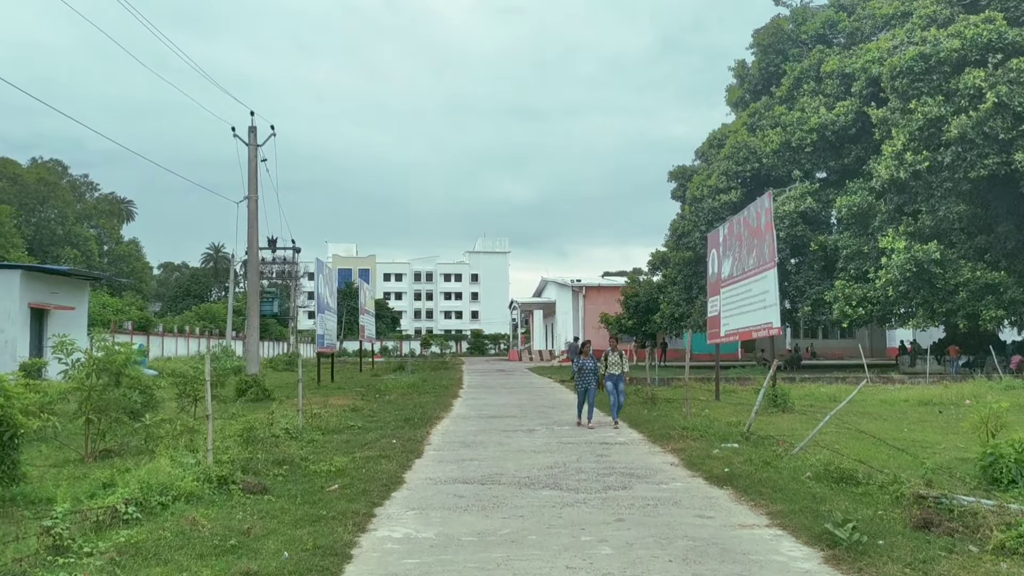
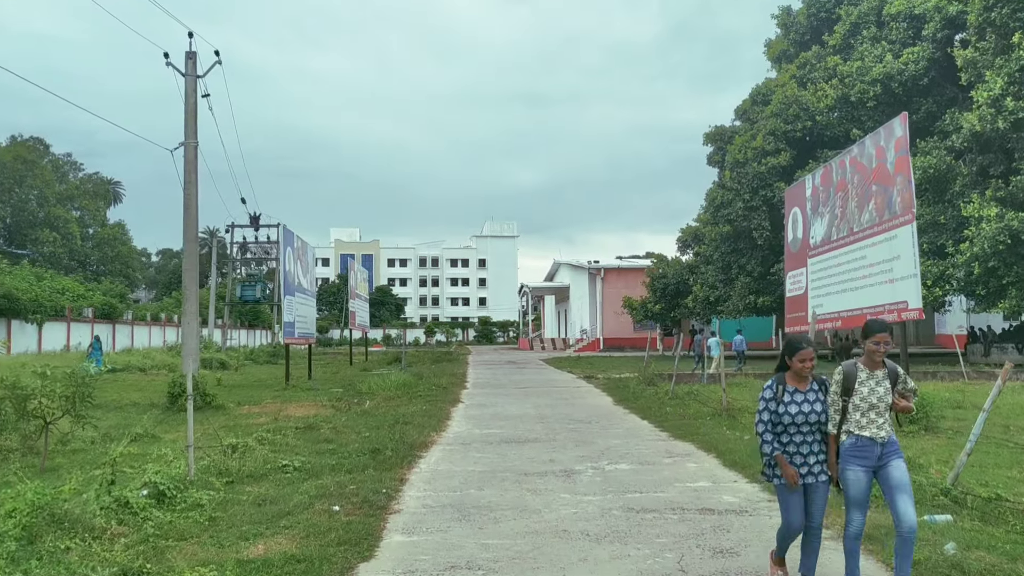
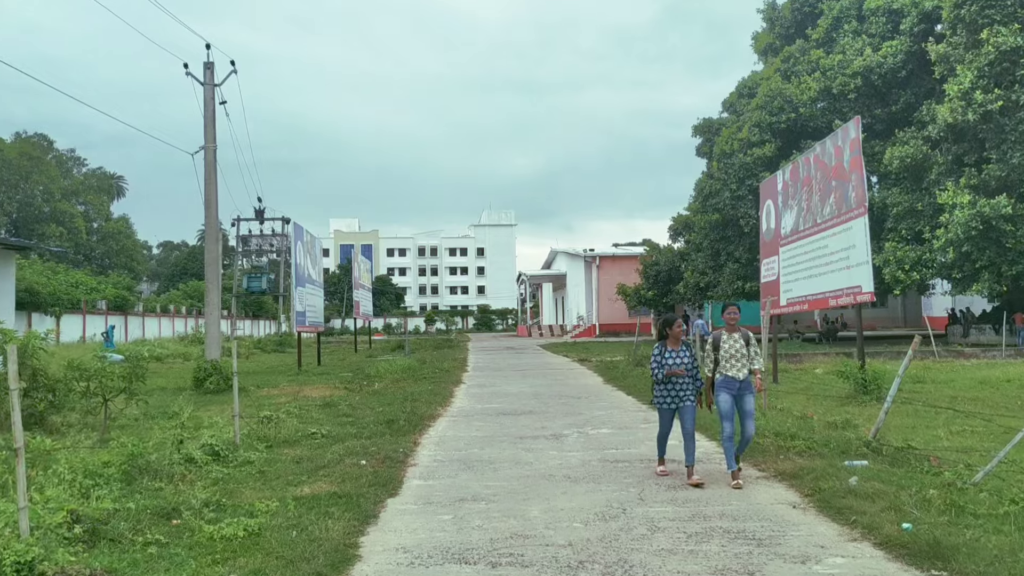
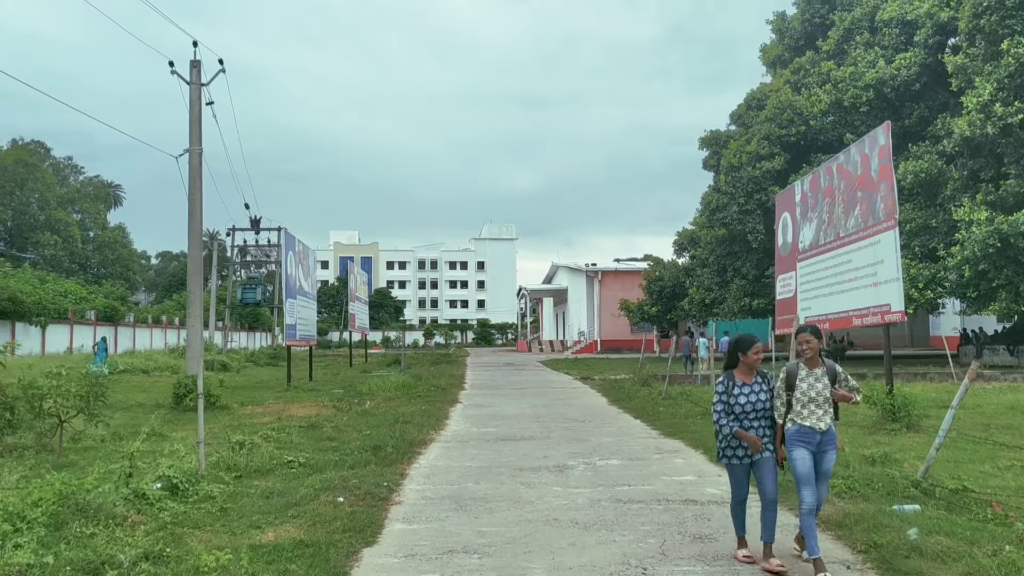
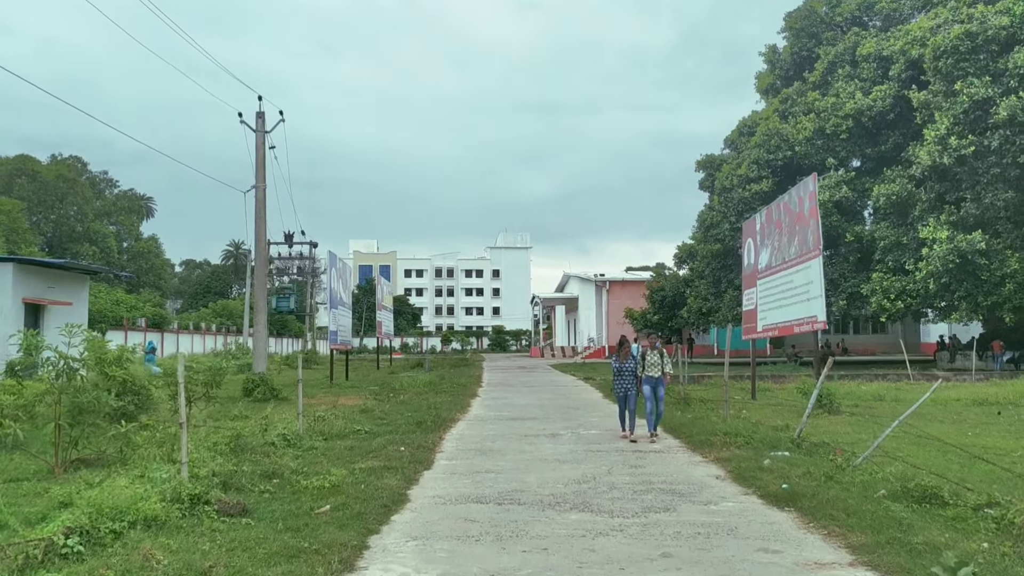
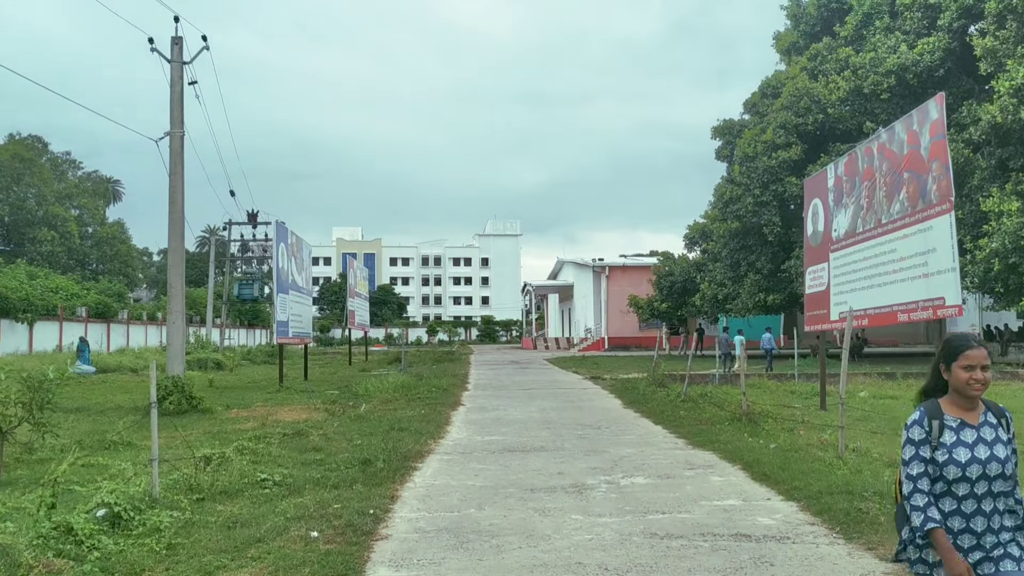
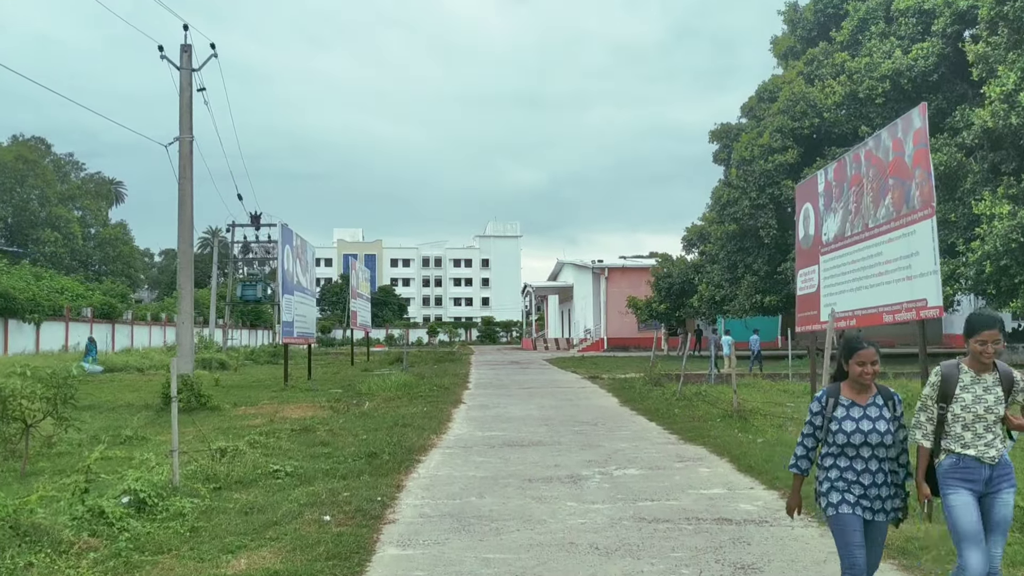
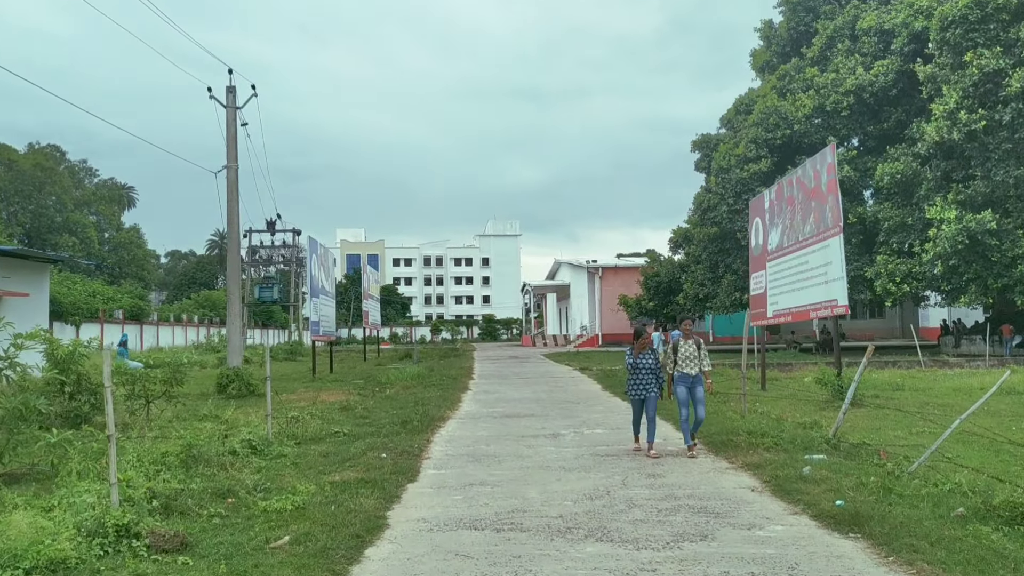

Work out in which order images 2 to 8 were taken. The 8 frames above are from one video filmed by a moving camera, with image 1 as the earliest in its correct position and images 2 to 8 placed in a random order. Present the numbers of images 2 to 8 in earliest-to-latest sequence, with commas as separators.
5, 8, 3, 4, 2, 7, 6
